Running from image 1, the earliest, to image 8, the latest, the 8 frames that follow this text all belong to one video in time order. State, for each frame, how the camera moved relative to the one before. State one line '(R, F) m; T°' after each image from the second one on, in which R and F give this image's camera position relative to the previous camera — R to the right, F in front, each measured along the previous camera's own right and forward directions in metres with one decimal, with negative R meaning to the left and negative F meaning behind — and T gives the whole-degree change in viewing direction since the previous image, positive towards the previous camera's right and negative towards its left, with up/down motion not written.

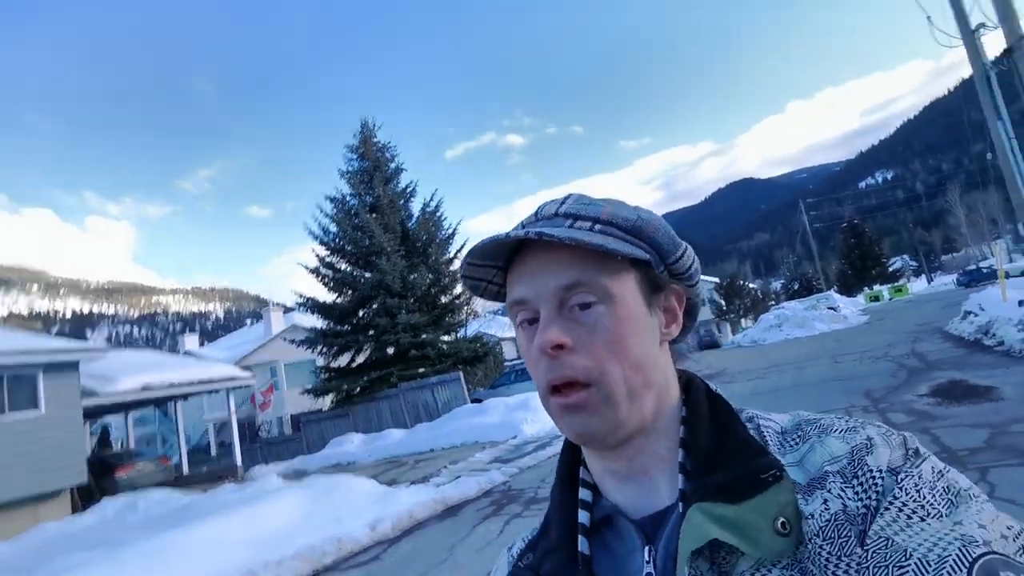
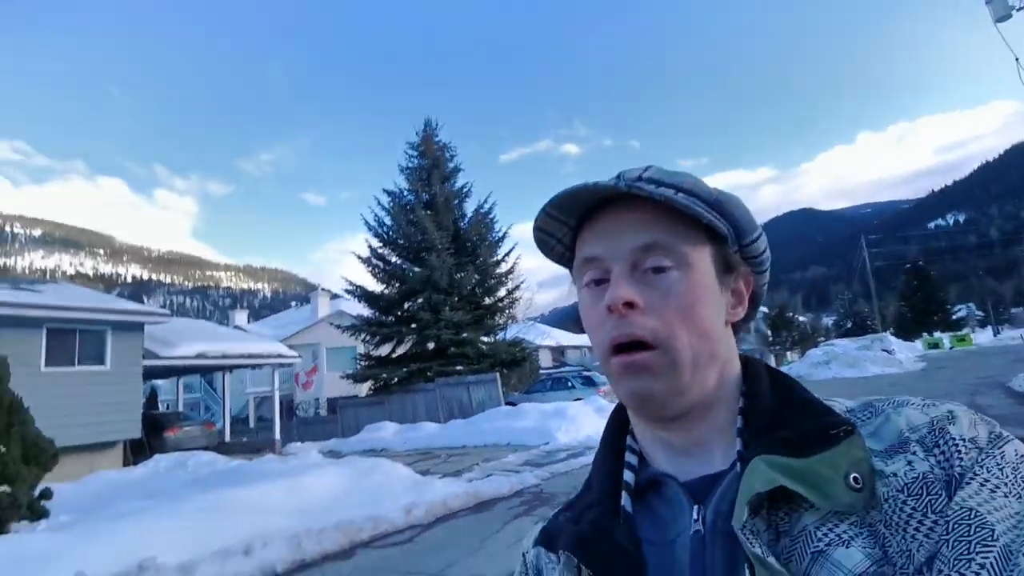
(-0.2, -0.2) m; -4°
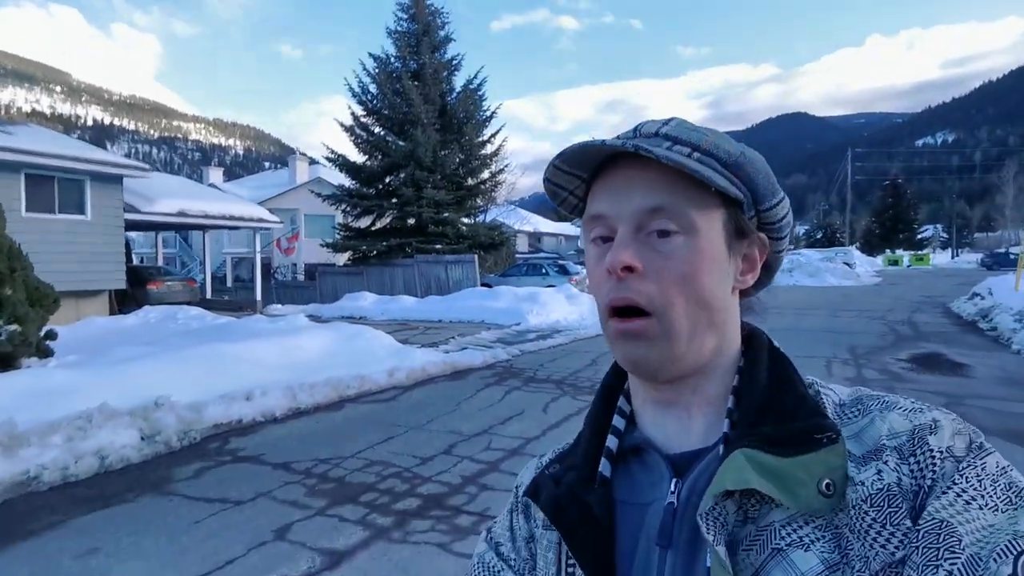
(-0.1, -0.4) m; +3°
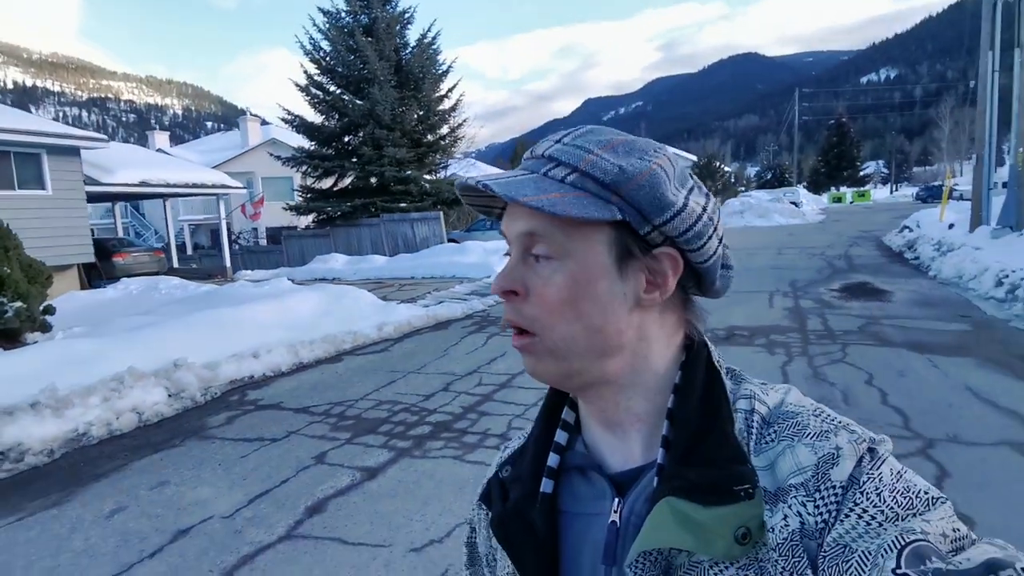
(-0.2, -0.7) m; +4°
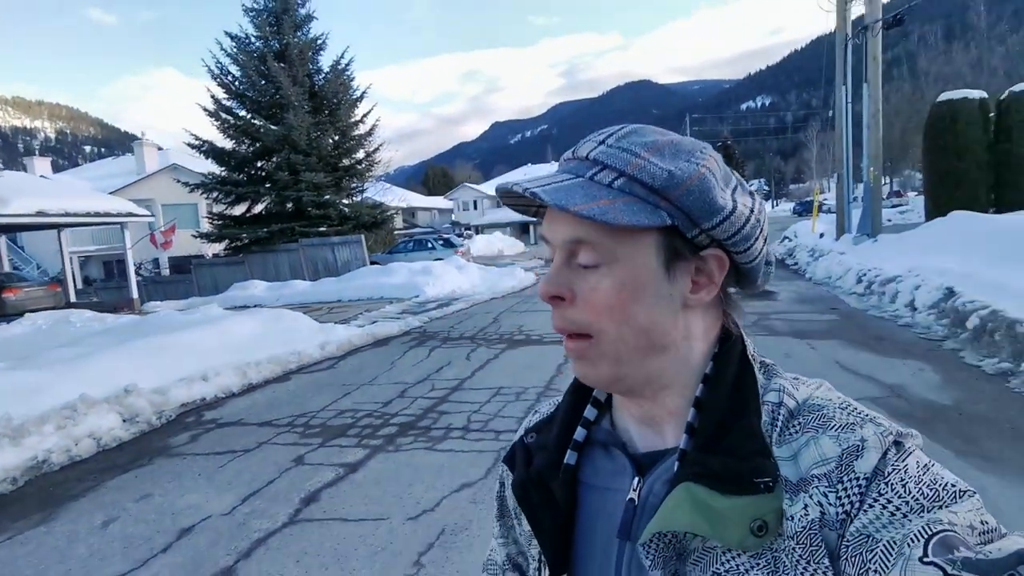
(-0.4, -0.6) m; +8°
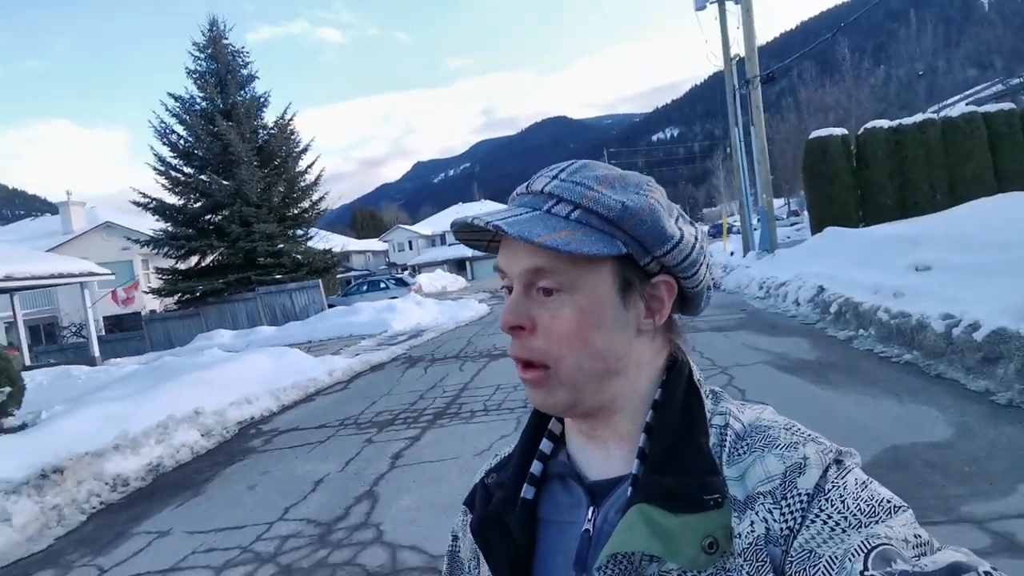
(-0.8, -1.9) m; +7°
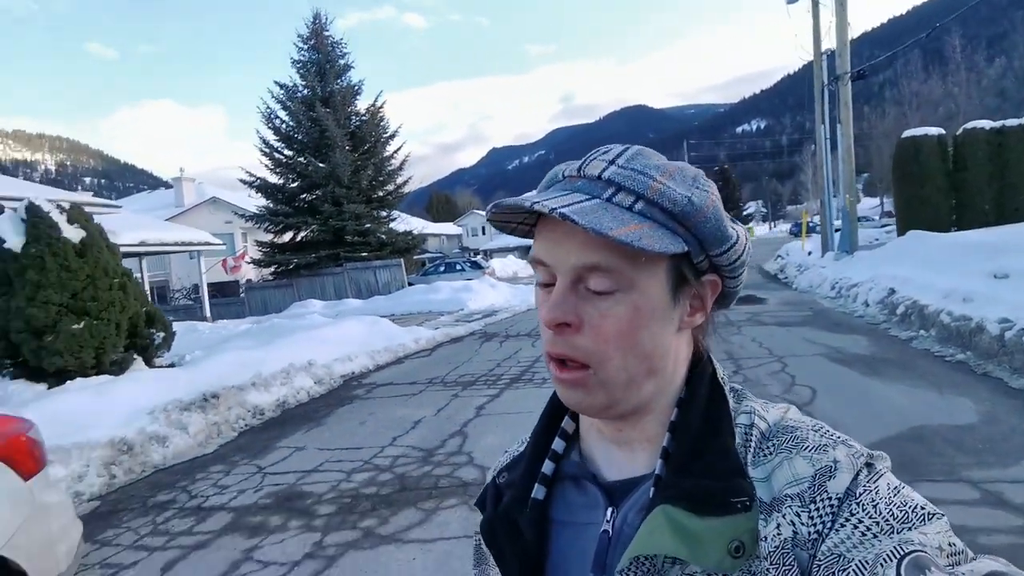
(-0.1, -0.9) m; -7°
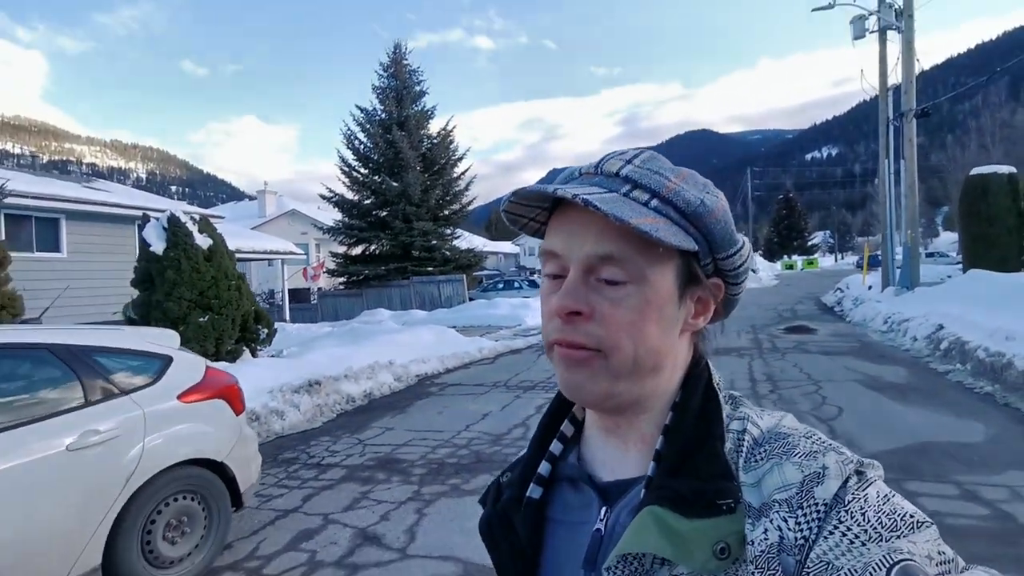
(-0.1, -1.1) m; -5°
